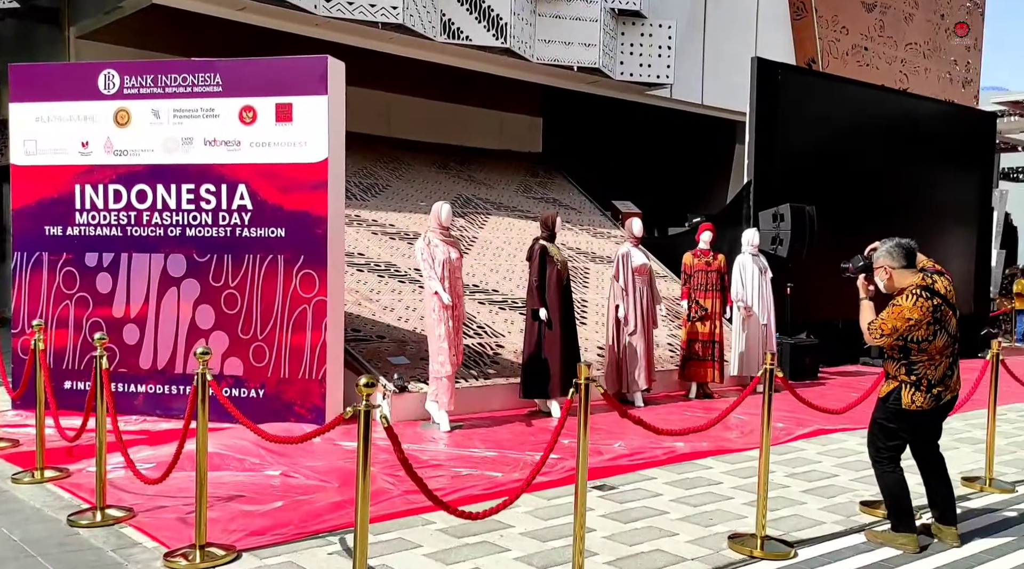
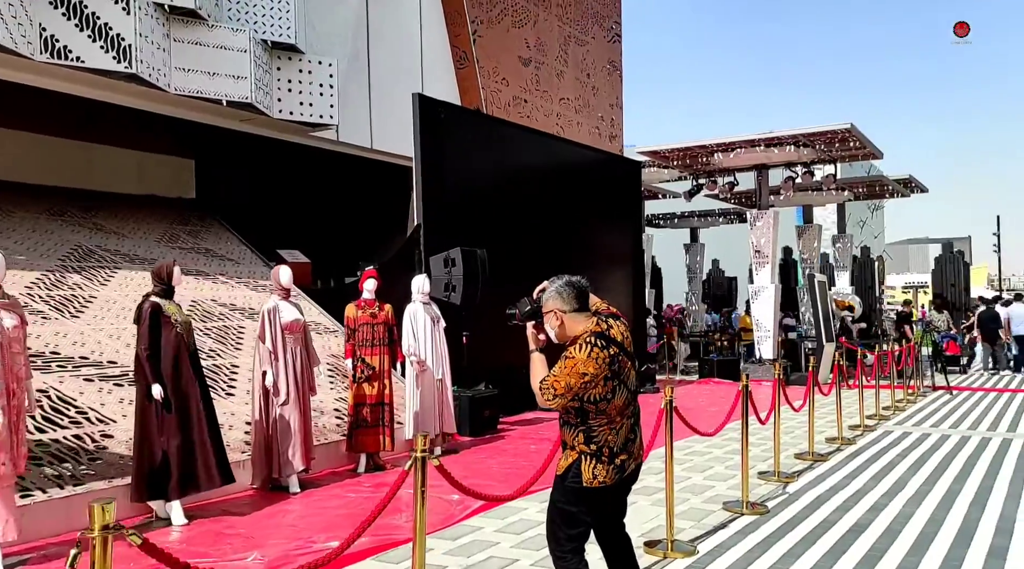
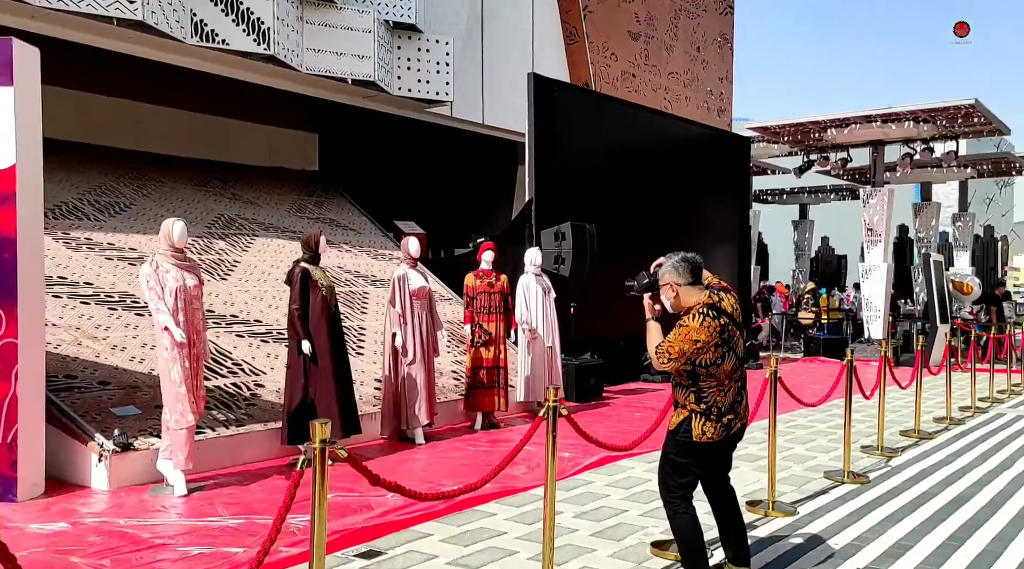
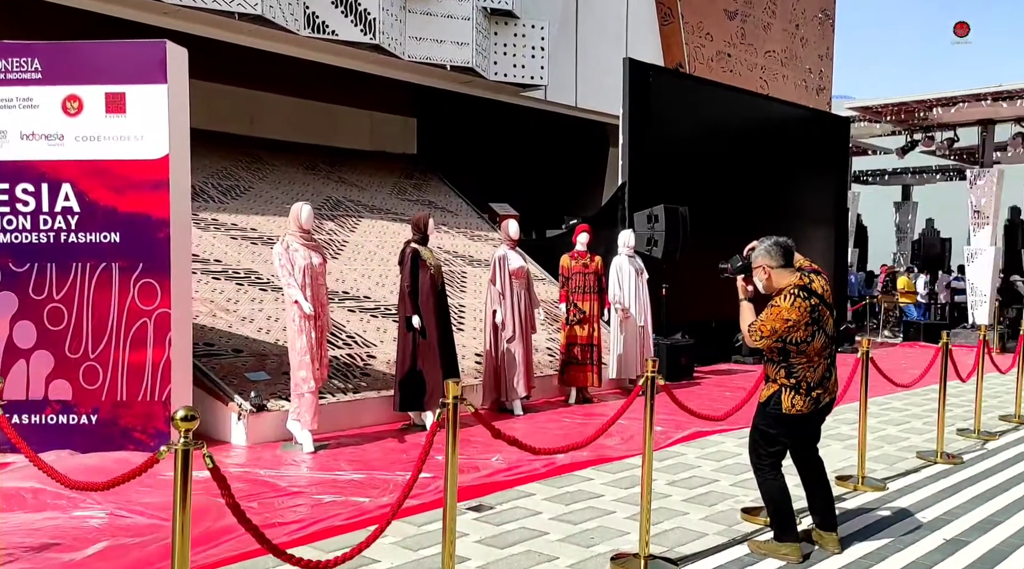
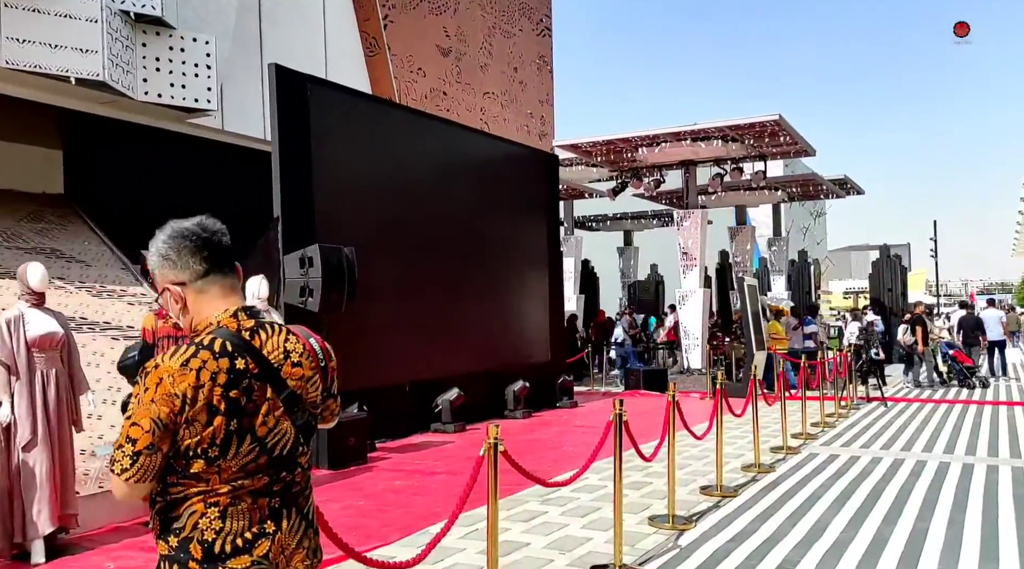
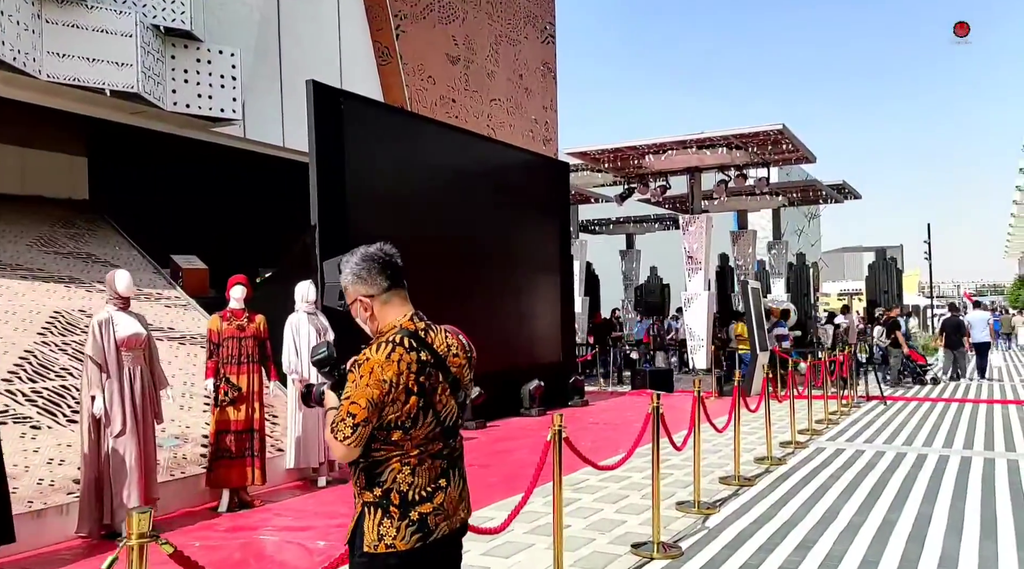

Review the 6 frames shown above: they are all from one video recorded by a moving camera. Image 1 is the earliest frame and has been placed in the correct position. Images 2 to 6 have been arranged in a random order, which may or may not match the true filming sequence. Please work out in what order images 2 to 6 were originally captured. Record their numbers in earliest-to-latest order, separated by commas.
4, 3, 2, 6, 5
